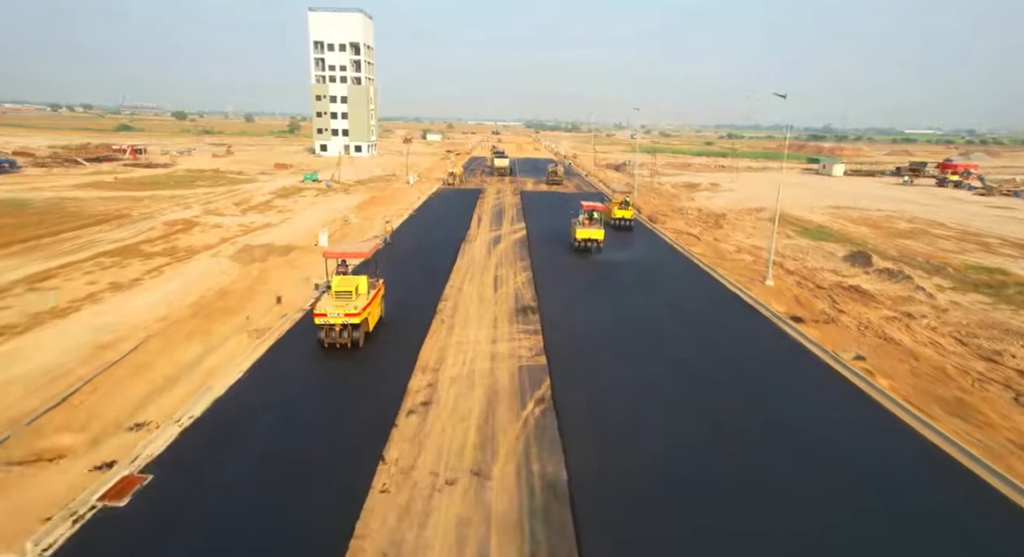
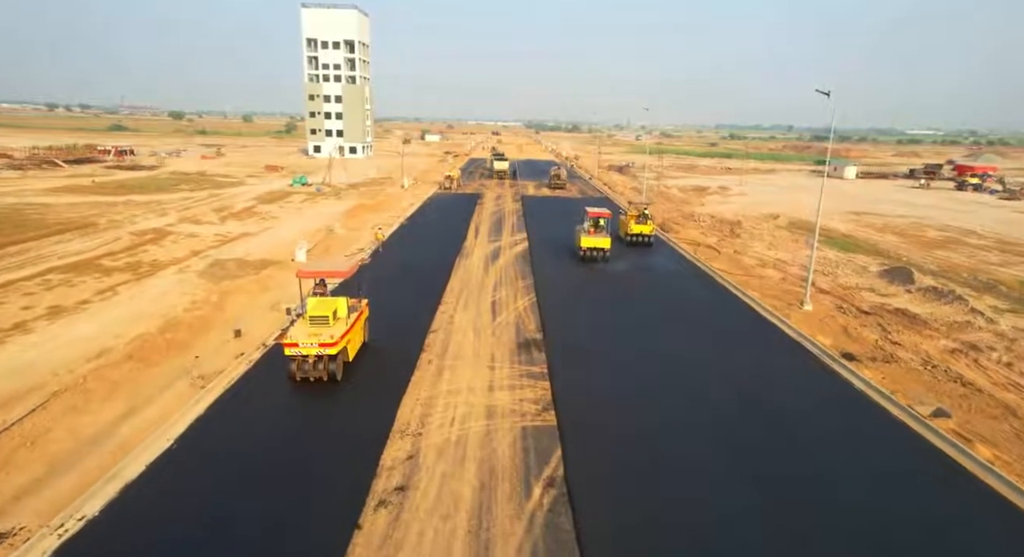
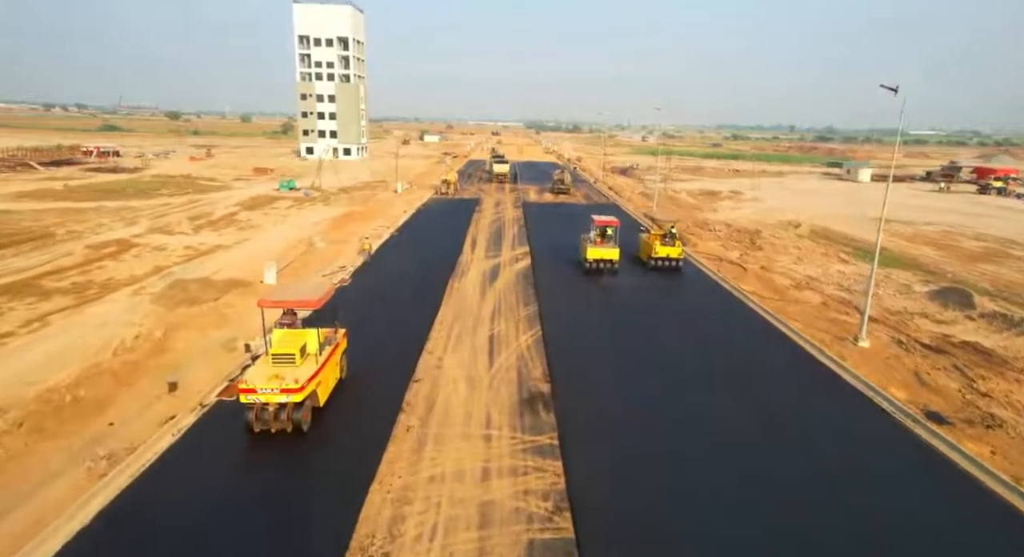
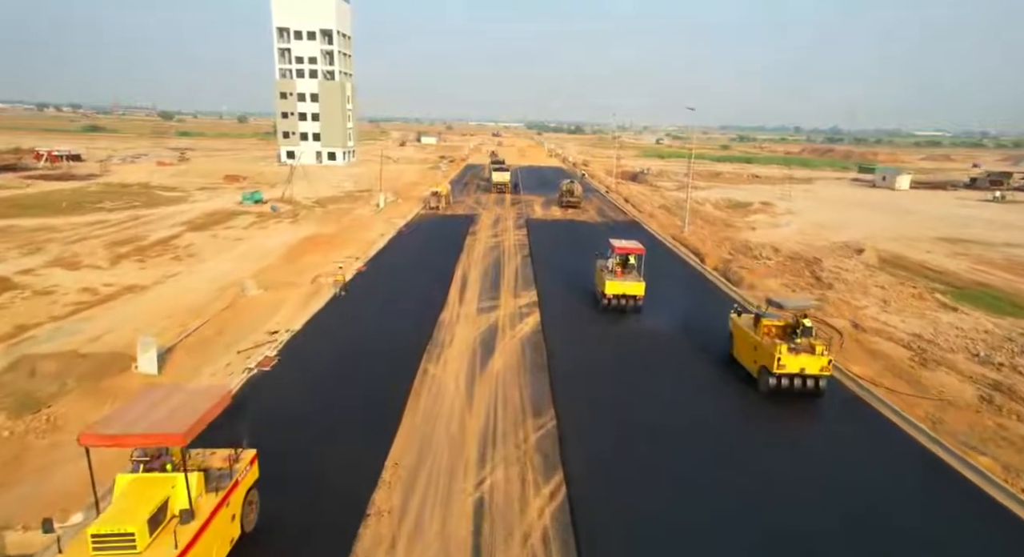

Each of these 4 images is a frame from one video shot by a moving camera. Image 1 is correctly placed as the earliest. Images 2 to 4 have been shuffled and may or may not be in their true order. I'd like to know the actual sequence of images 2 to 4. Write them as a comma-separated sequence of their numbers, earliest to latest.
2, 3, 4
